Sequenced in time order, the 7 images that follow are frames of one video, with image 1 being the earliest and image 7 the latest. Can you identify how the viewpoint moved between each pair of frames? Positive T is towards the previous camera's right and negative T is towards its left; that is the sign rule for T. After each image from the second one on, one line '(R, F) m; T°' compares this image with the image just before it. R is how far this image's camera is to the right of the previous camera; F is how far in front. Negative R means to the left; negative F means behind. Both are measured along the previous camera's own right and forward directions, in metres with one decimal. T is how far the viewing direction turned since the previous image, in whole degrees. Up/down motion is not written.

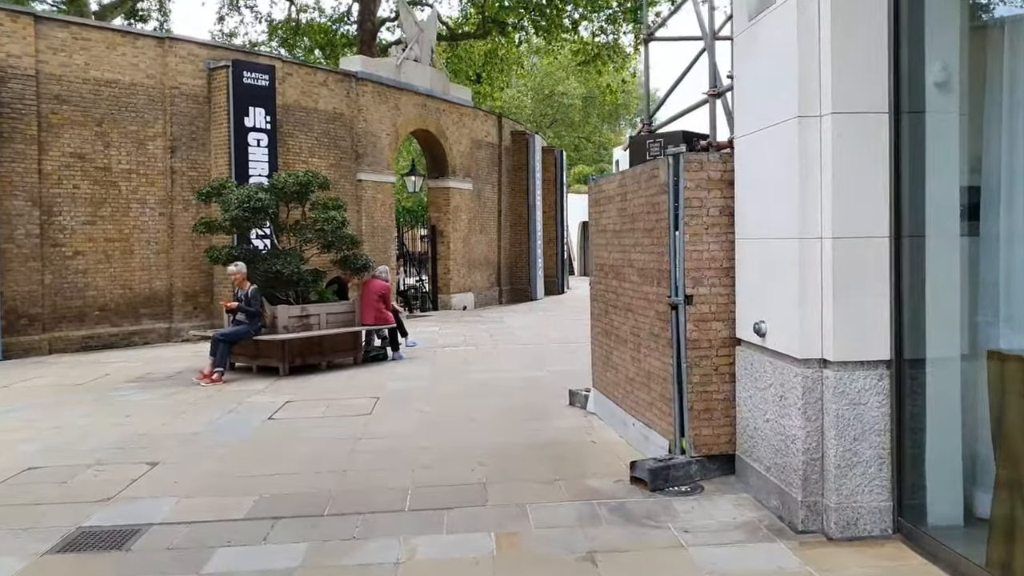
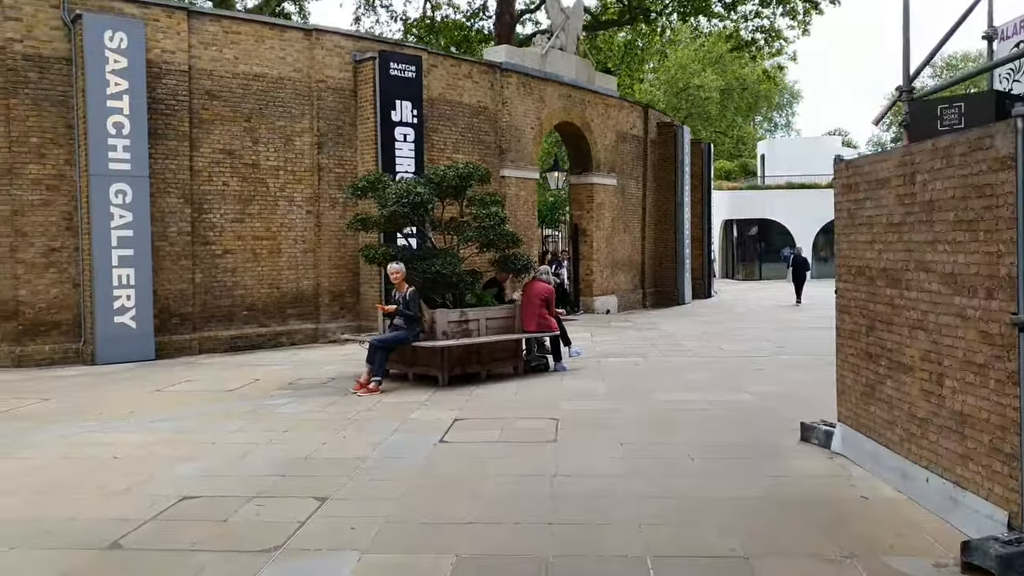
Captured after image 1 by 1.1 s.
(-0.7, +1.1) m; -8°
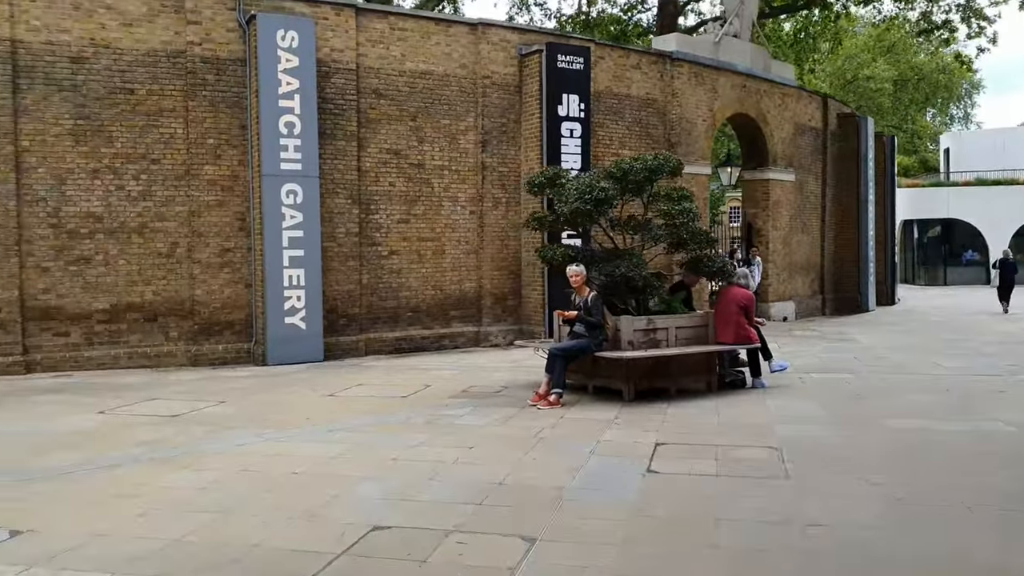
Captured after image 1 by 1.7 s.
(-0.5, +0.7) m; -9°
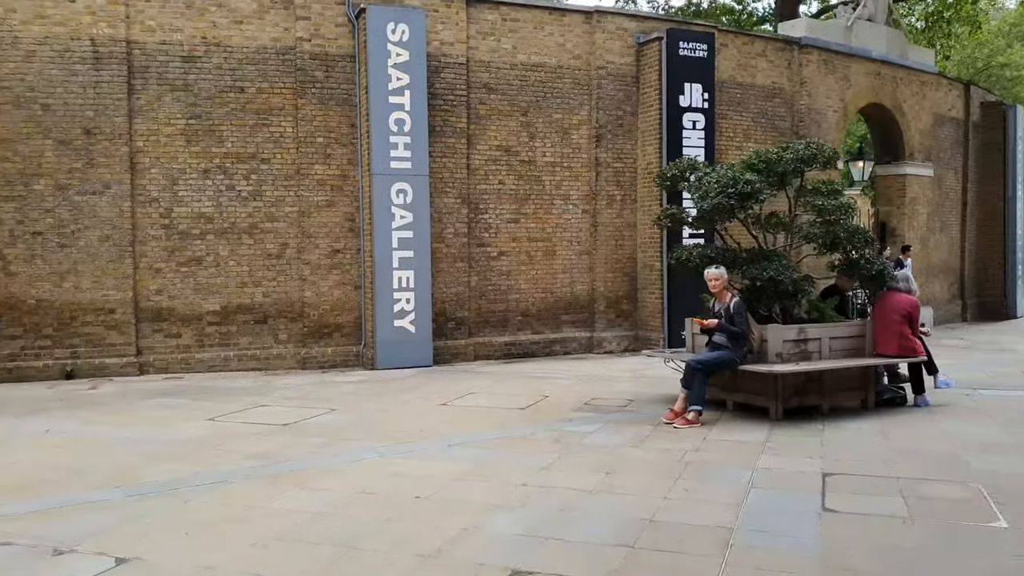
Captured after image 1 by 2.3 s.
(-0.3, +0.7) m; -6°
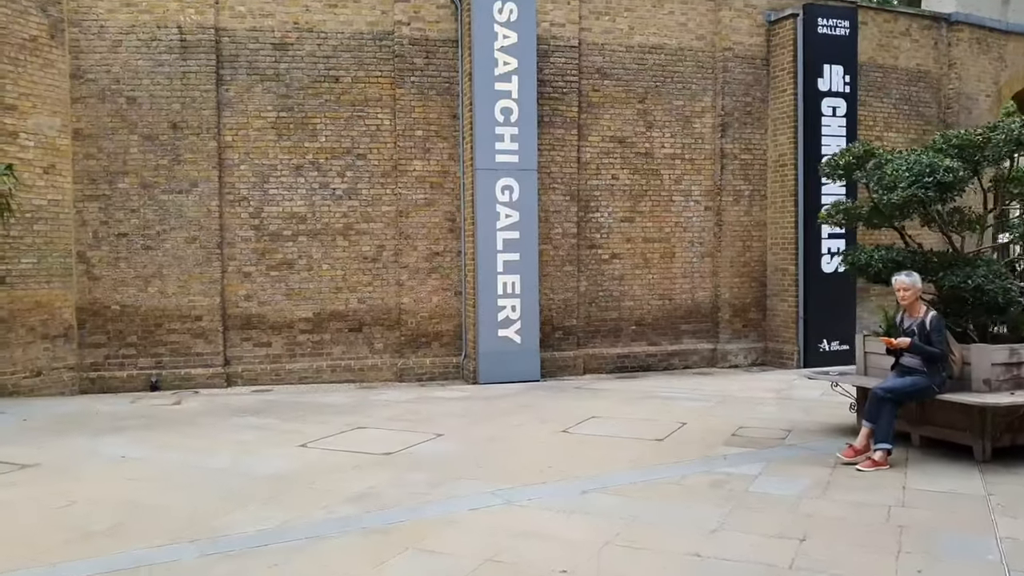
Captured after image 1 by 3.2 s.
(-0.4, +1.2) m; -6°
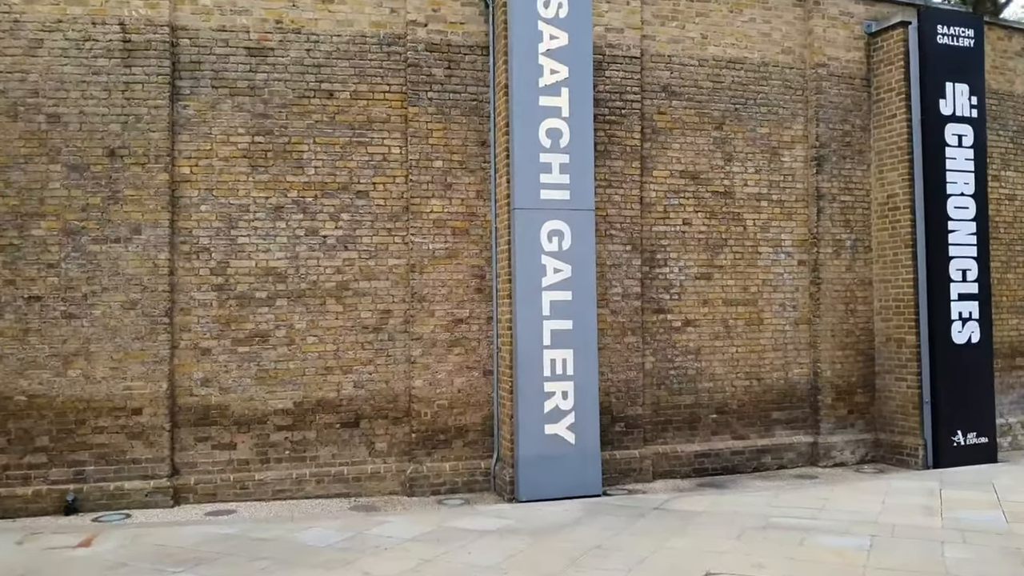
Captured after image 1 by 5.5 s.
(-0.5, +2.6) m; 0°
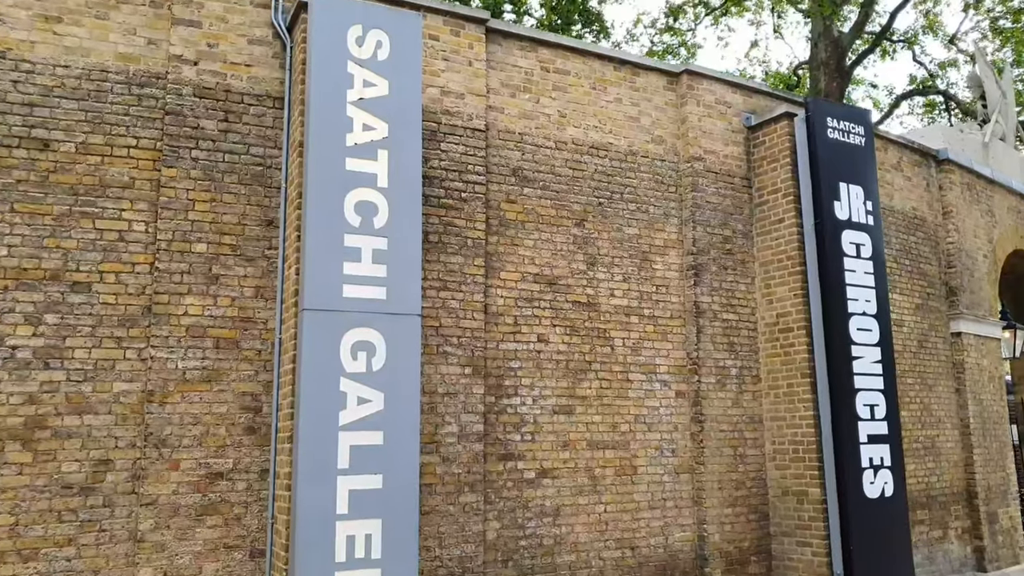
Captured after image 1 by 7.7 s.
(+0.3, +2.2) m; +10°
